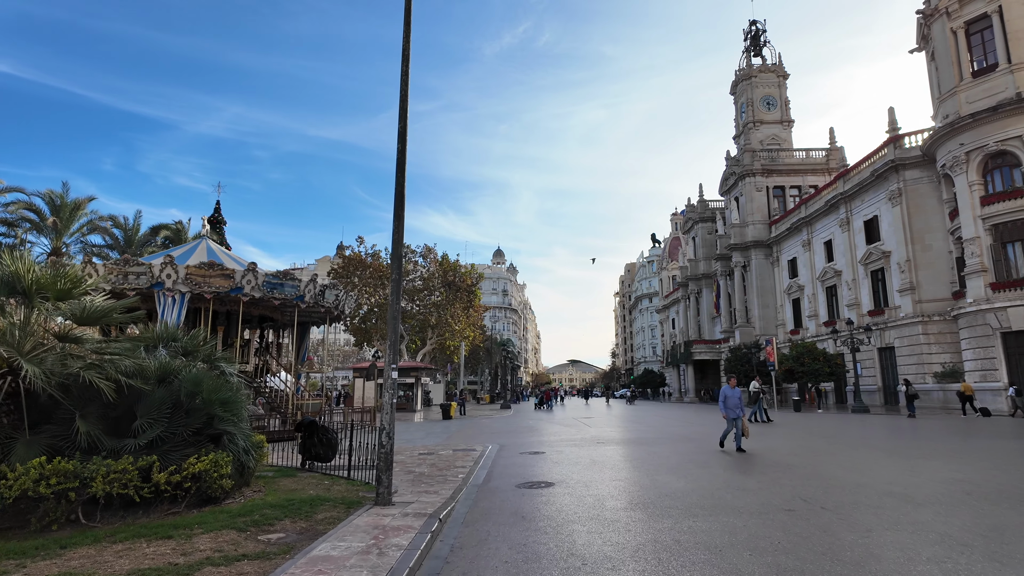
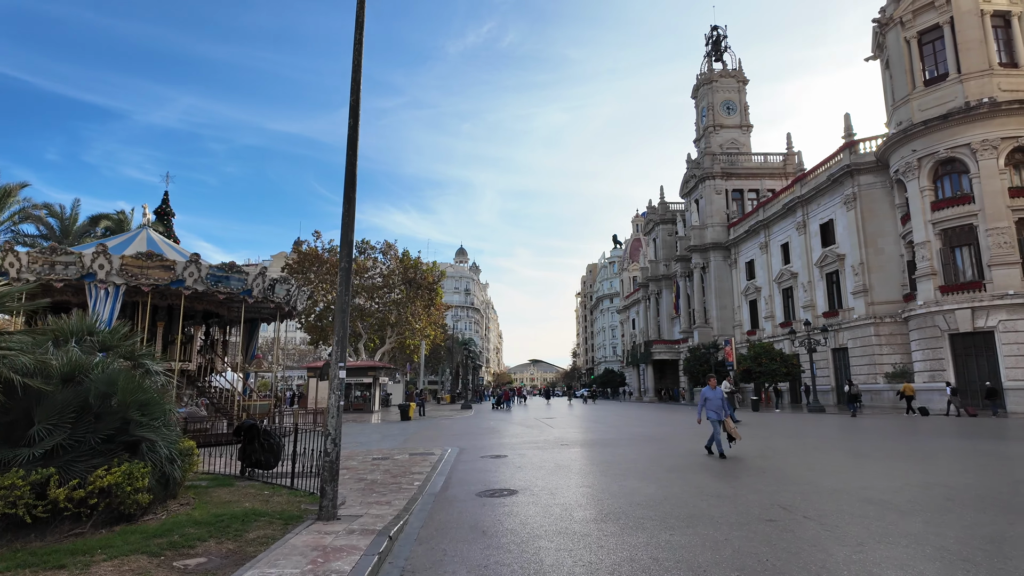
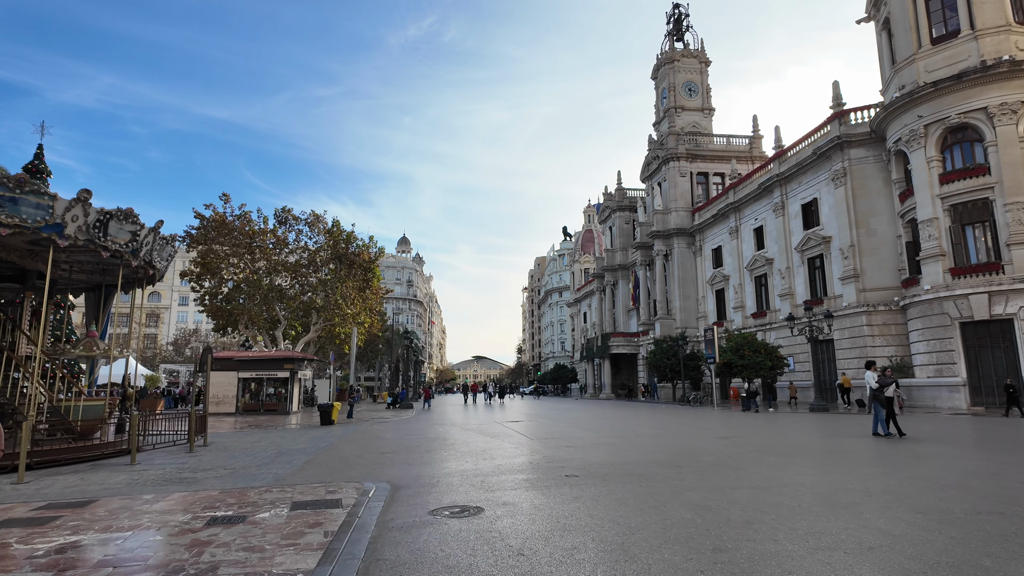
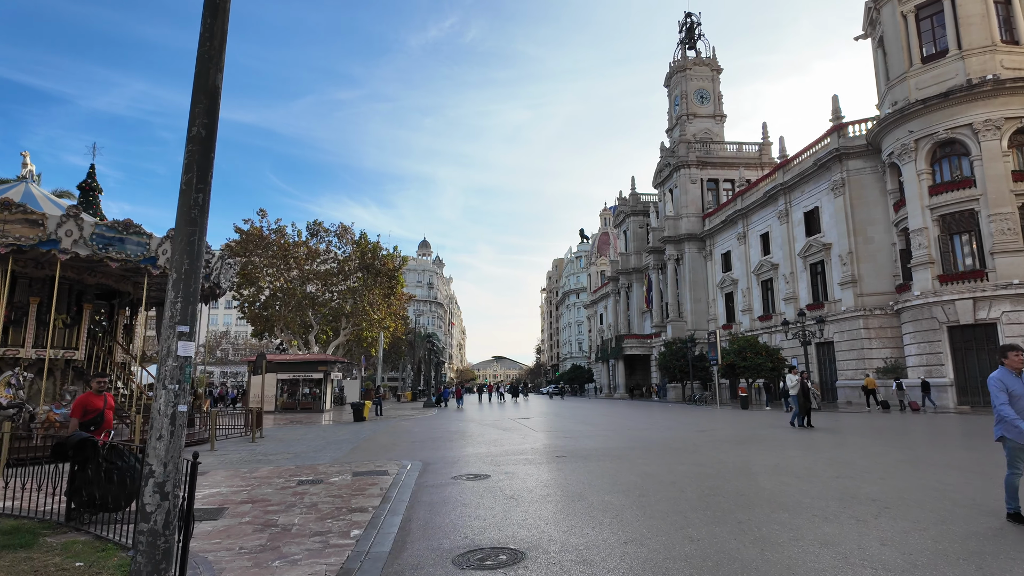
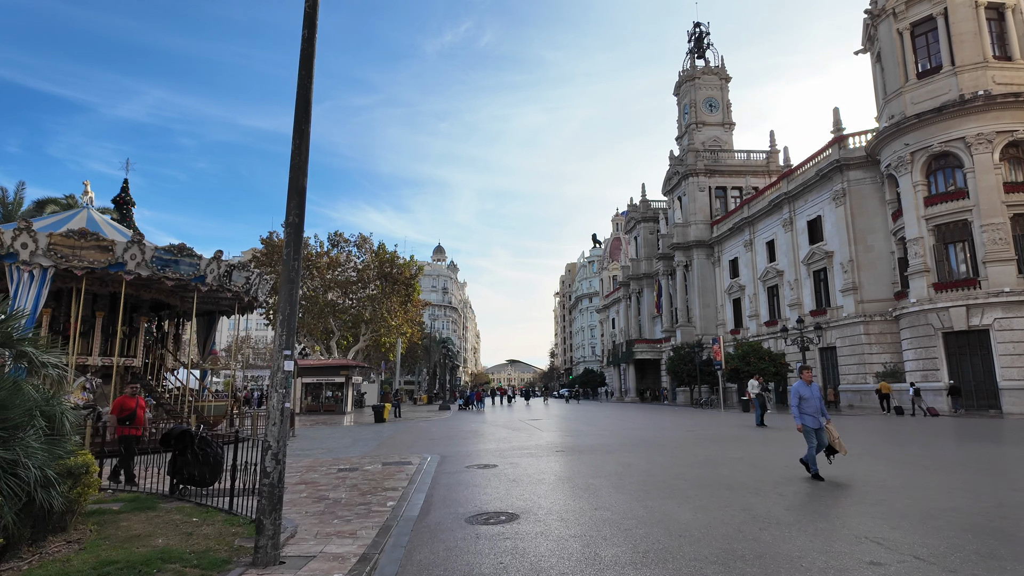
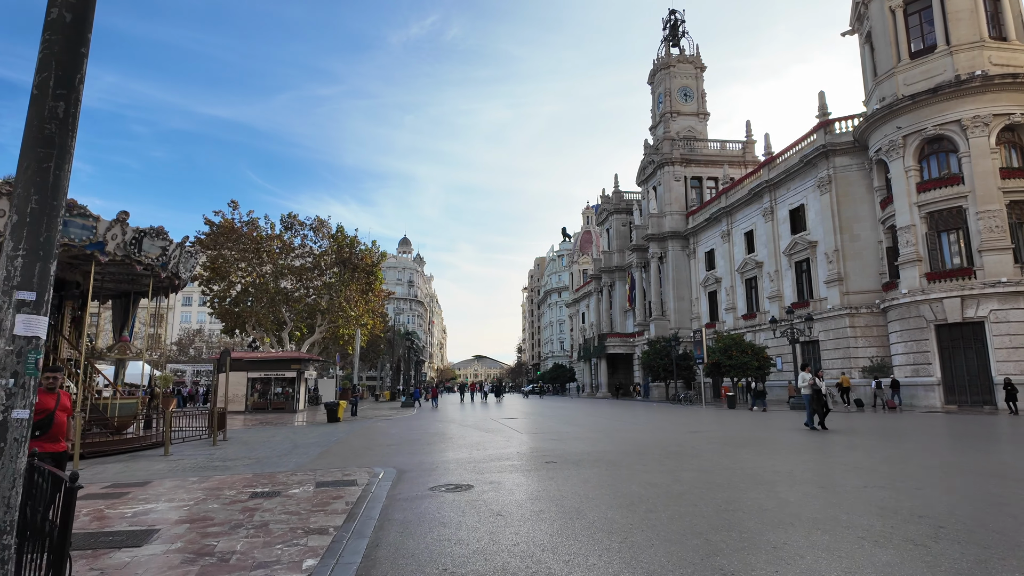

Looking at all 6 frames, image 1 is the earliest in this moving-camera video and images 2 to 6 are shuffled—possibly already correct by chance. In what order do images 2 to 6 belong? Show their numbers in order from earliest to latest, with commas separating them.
2, 5, 4, 6, 3
